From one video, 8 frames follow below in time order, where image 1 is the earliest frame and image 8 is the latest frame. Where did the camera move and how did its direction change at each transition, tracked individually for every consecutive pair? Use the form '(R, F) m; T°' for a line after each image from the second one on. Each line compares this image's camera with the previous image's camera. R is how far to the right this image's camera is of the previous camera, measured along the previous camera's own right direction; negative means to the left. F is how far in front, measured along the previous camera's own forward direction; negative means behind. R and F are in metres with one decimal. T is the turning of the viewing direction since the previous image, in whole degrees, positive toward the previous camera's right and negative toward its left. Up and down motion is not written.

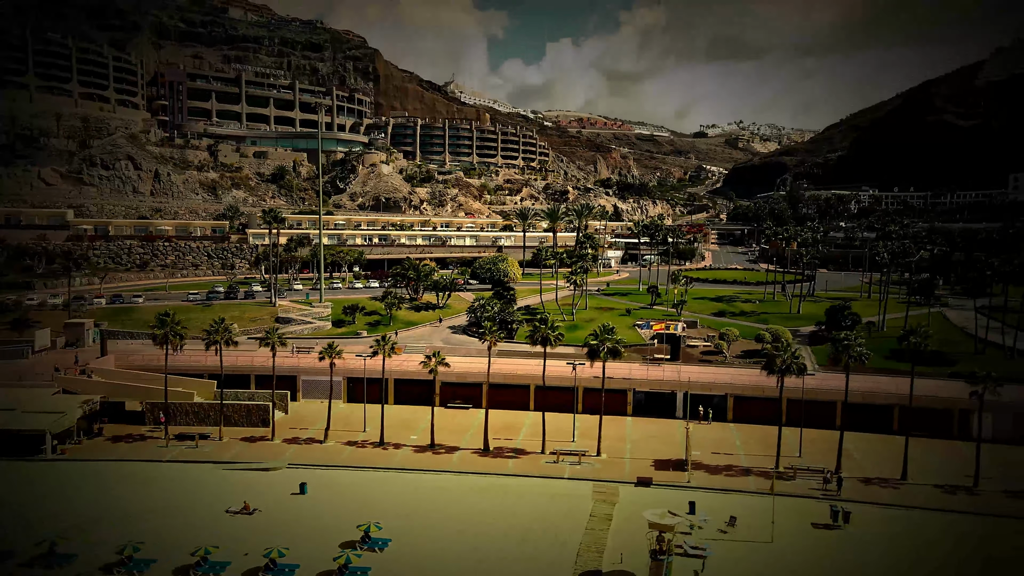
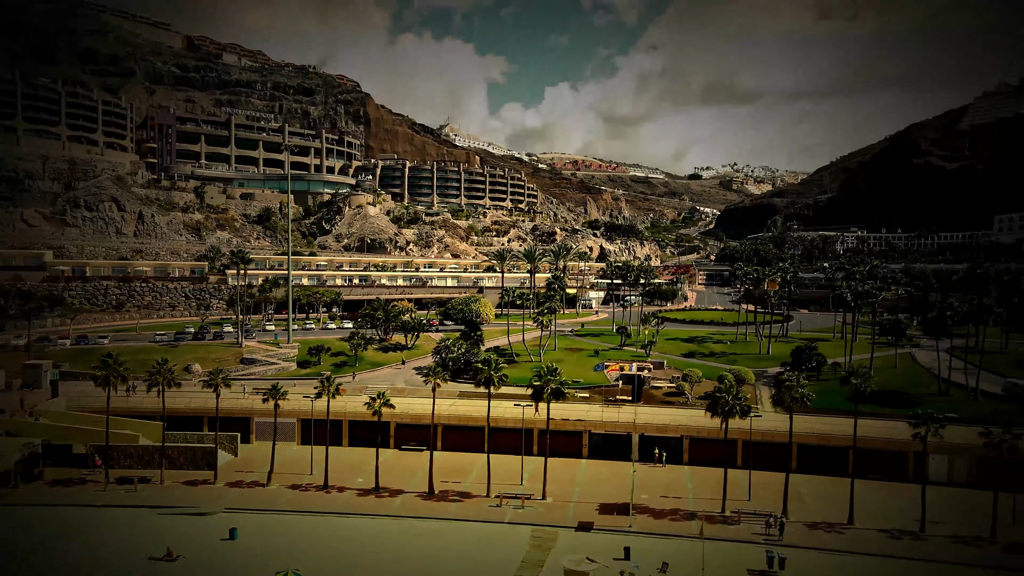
(+2.5, +0.1) m; 0°
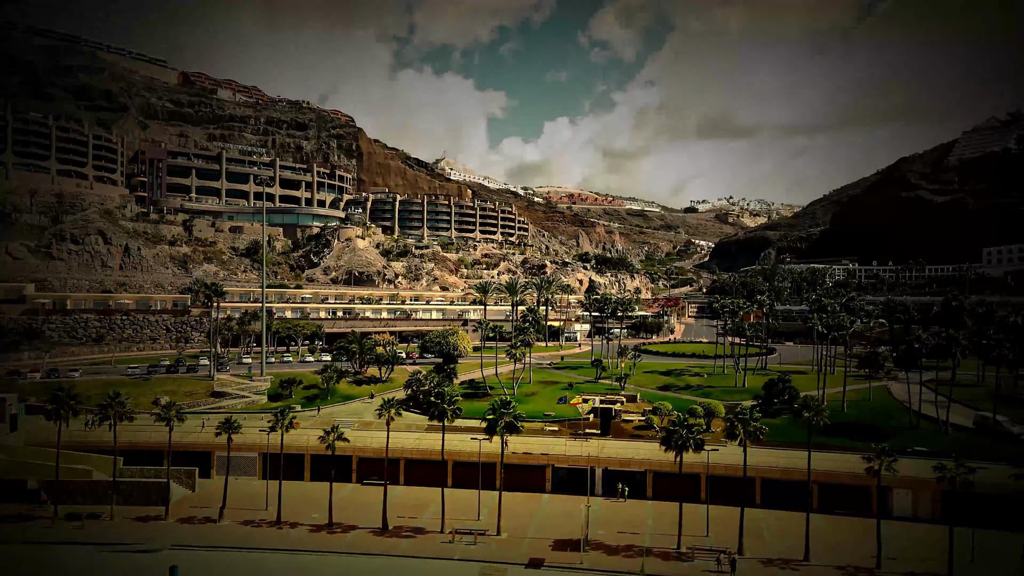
(+2.0, +0.1) m; 0°
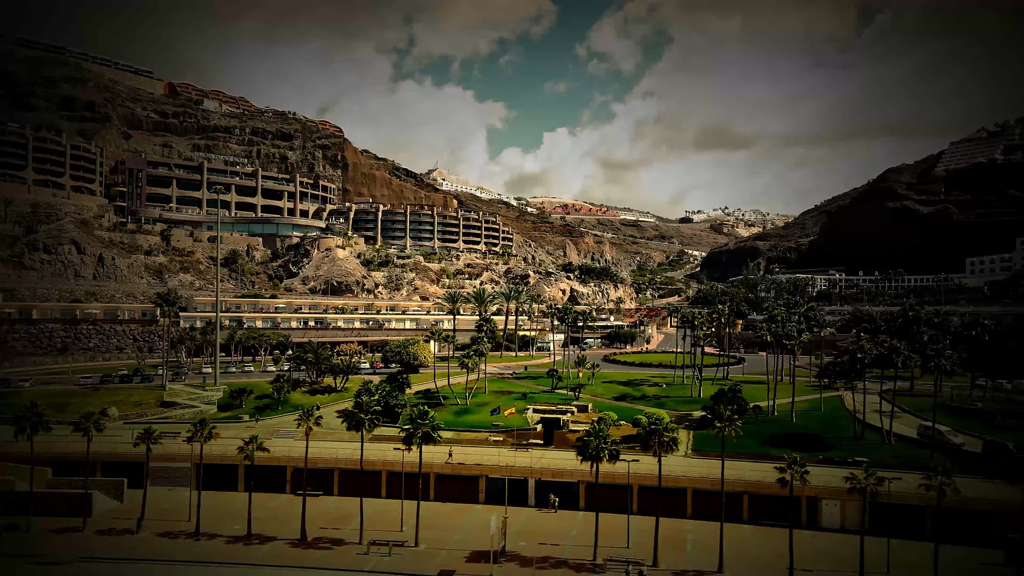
(+3.6, +0.1) m; 0°
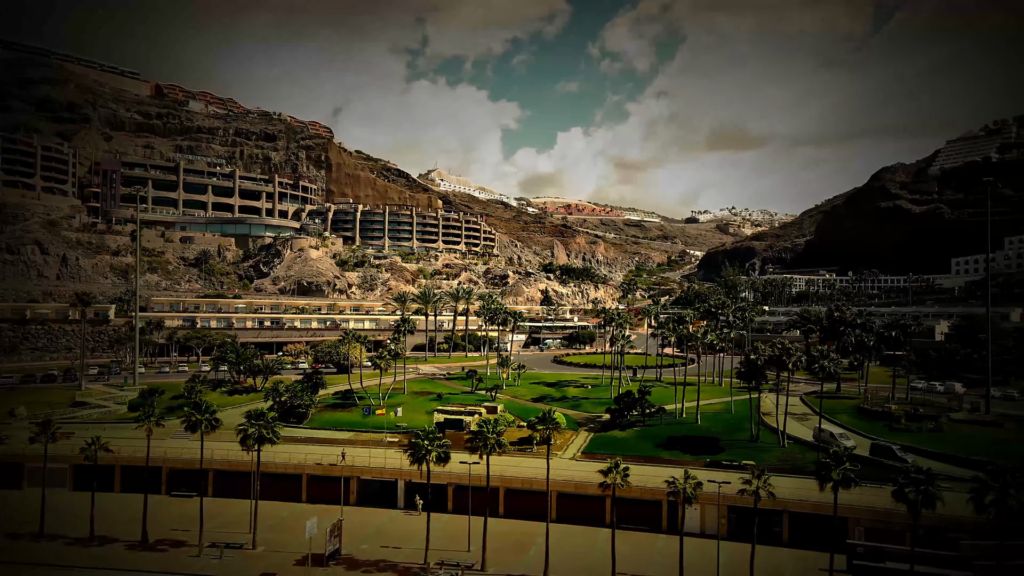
(+7.7, +0.5) m; -1°
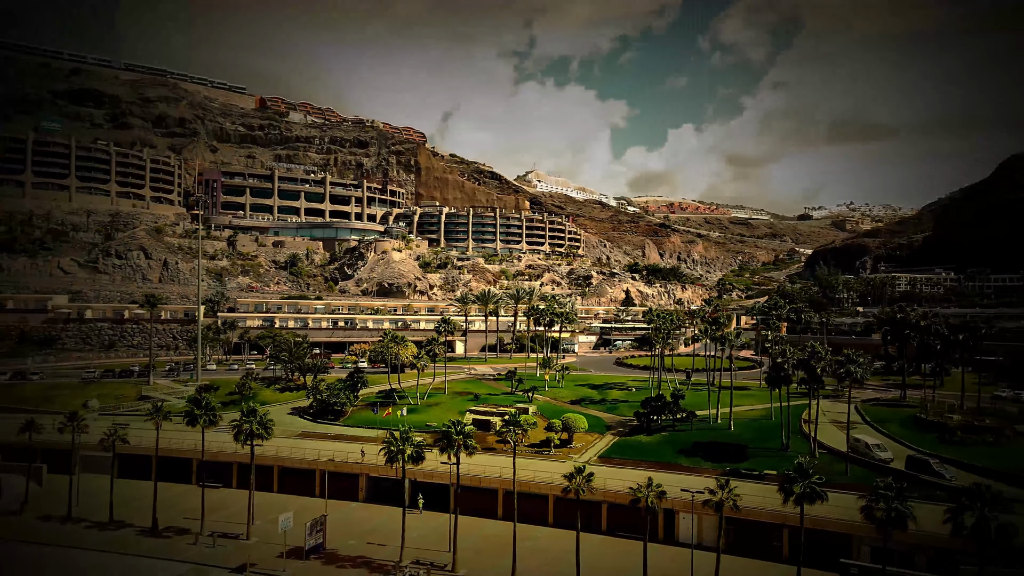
(+5.6, +0.7) m; -8°
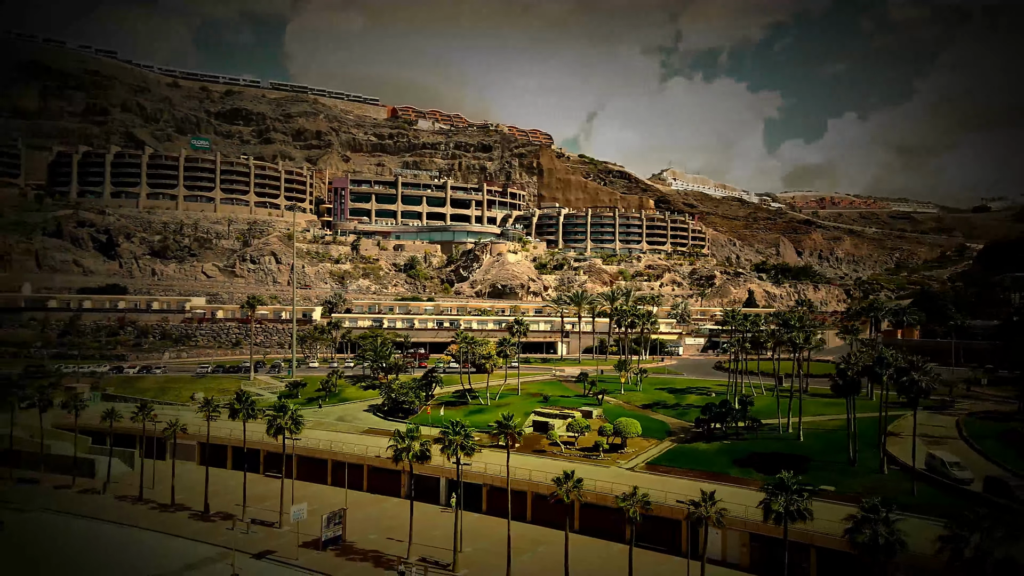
(+5.9, +0.9) m; -11°
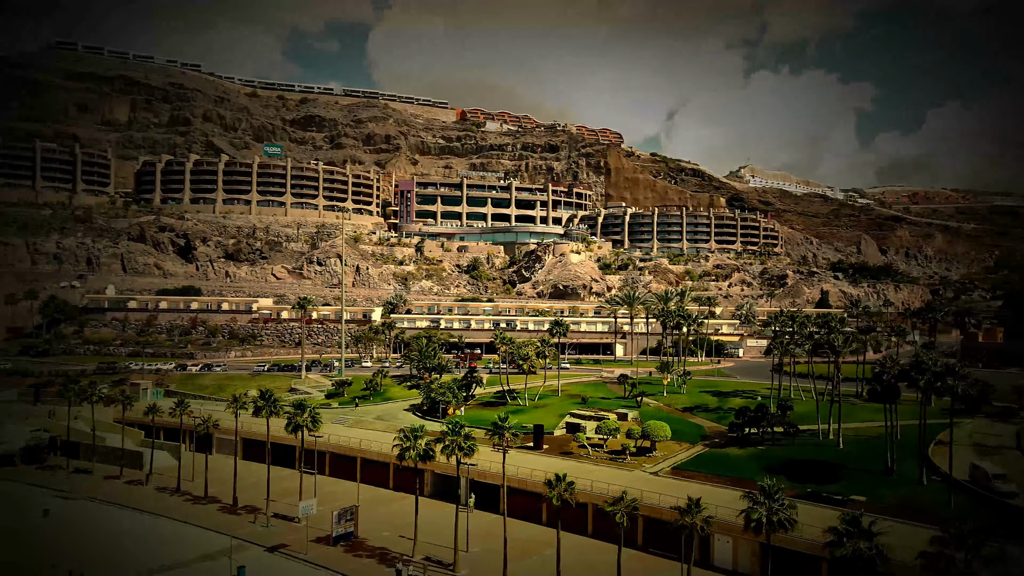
(+3.3, +0.4) m; -6°
